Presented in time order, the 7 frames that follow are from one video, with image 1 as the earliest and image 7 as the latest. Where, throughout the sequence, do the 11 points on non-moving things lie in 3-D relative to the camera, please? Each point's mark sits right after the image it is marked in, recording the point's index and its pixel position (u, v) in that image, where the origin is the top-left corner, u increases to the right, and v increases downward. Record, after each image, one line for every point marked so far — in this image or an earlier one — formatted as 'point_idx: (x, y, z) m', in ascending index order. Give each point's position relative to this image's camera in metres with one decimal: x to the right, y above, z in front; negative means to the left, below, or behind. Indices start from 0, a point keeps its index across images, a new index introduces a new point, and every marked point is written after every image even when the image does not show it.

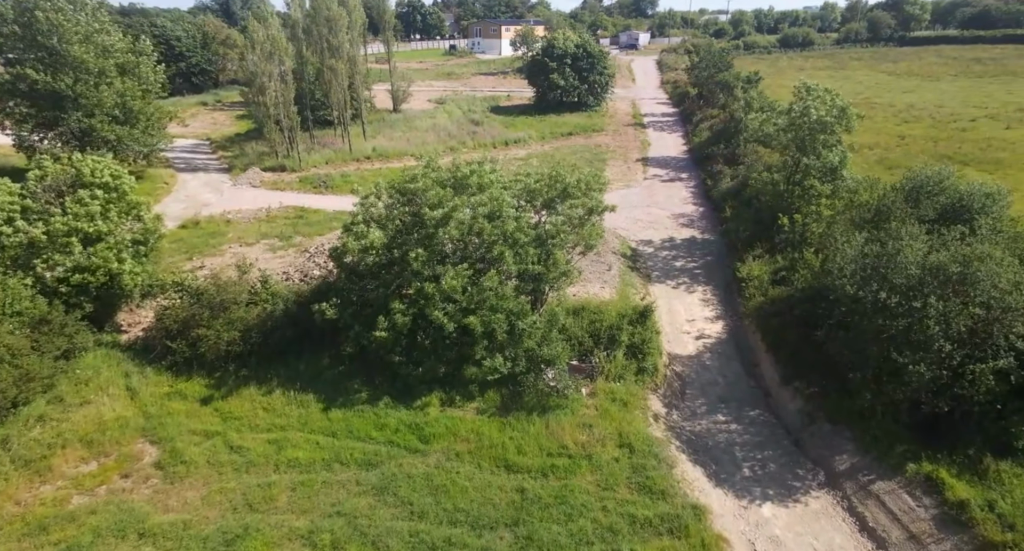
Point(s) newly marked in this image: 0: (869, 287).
0: (+6.6, -0.2, +12.4) m
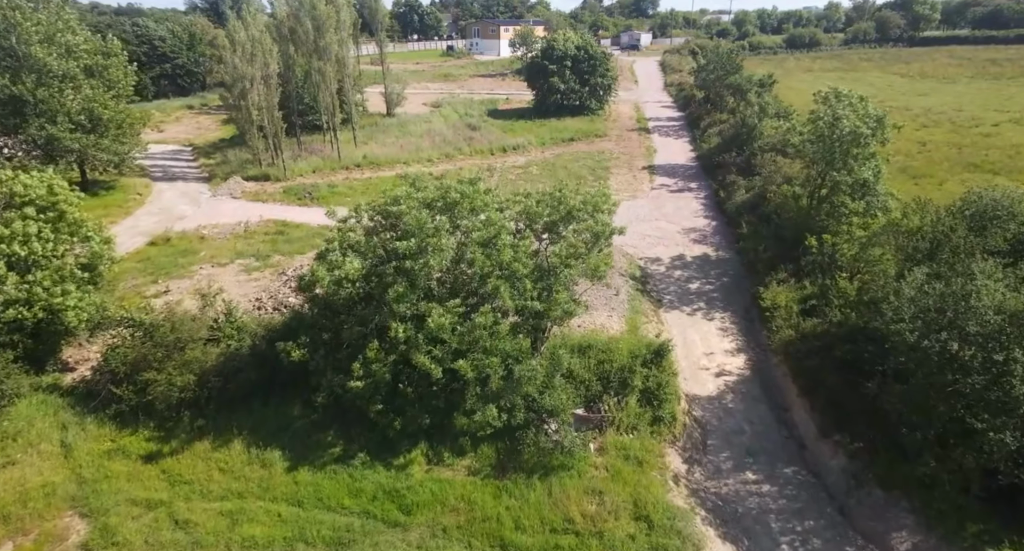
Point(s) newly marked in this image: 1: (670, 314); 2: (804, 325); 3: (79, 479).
0: (+6.6, -0.9, +10.4) m
1: (+4.5, -1.1, +19.1) m
2: (+6.7, -1.1, +15.3) m
3: (-7.6, -3.6, +11.8) m
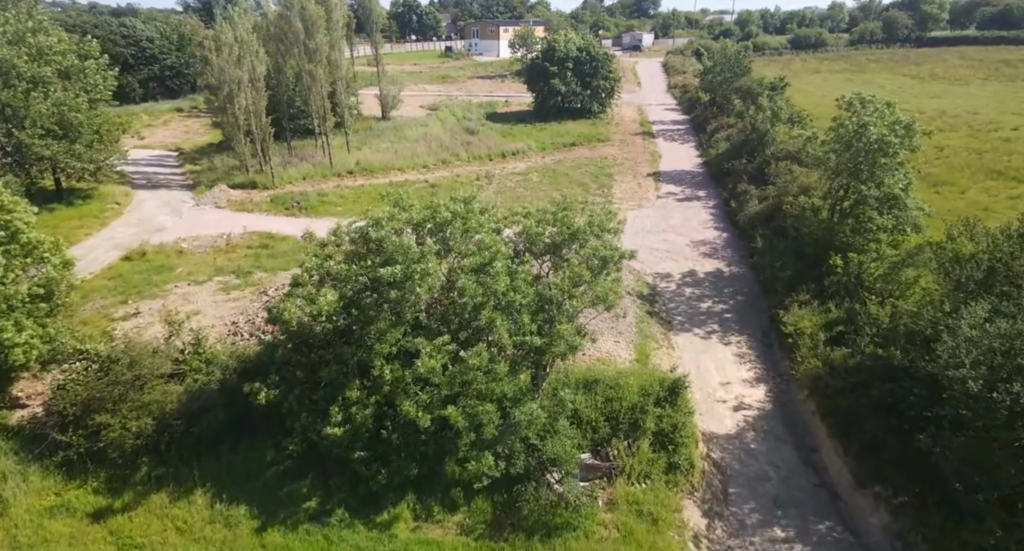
0: (+6.5, -1.5, +8.9) m
1: (+4.5, -1.6, +17.6) m
2: (+6.7, -1.7, +13.9) m
3: (-7.7, -4.1, +10.3) m
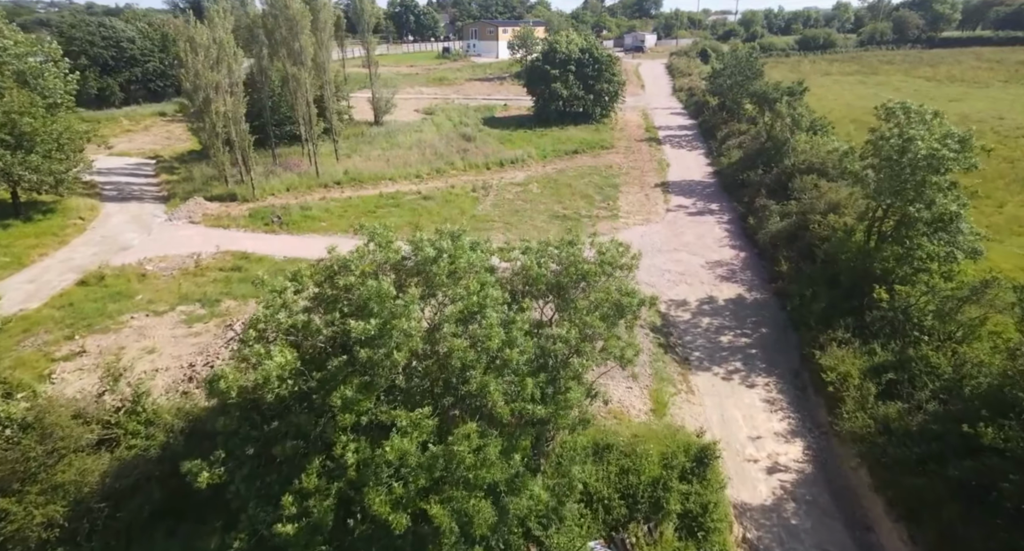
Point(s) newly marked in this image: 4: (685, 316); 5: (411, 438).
0: (+6.5, -2.2, +6.8) m
1: (+4.4, -2.4, +15.5) m
2: (+6.6, -2.4, +11.8) m
3: (-7.7, -4.9, +8.2) m
4: (+4.8, -1.1, +18.6) m
5: (-1.3, -2.1, +8.8) m
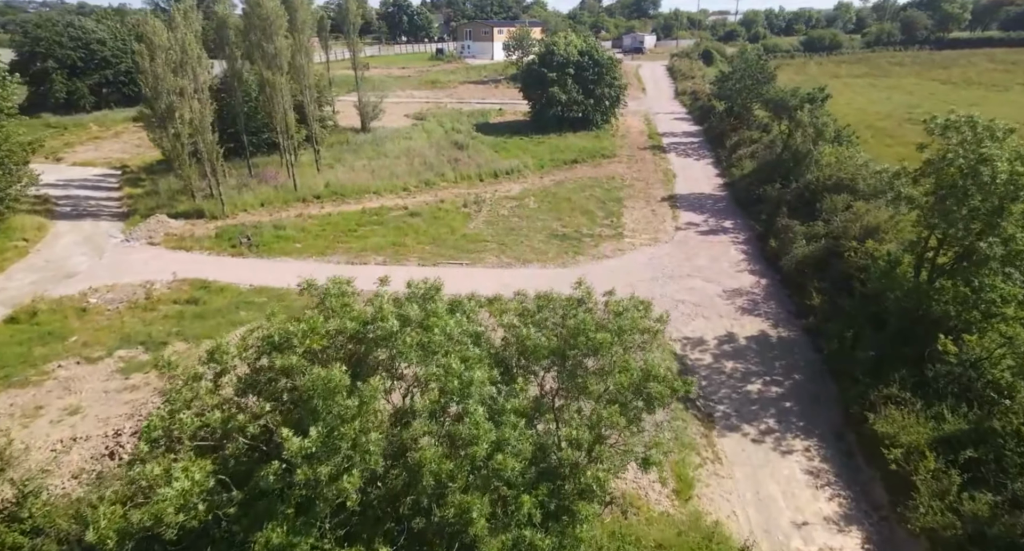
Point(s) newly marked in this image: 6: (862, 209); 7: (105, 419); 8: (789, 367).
0: (+6.4, -3.1, +4.4) m
1: (+4.3, -3.3, +13.1) m
2: (+6.5, -3.3, +9.4) m
3: (-7.8, -5.8, +5.7) m
4: (+4.7, -2.0, +16.2) m
5: (-1.4, -3.0, +6.3) m
6: (+9.6, +1.9, +18.4) m
7: (-7.7, -2.7, +12.5) m
8: (+6.5, -2.1, +15.7) m
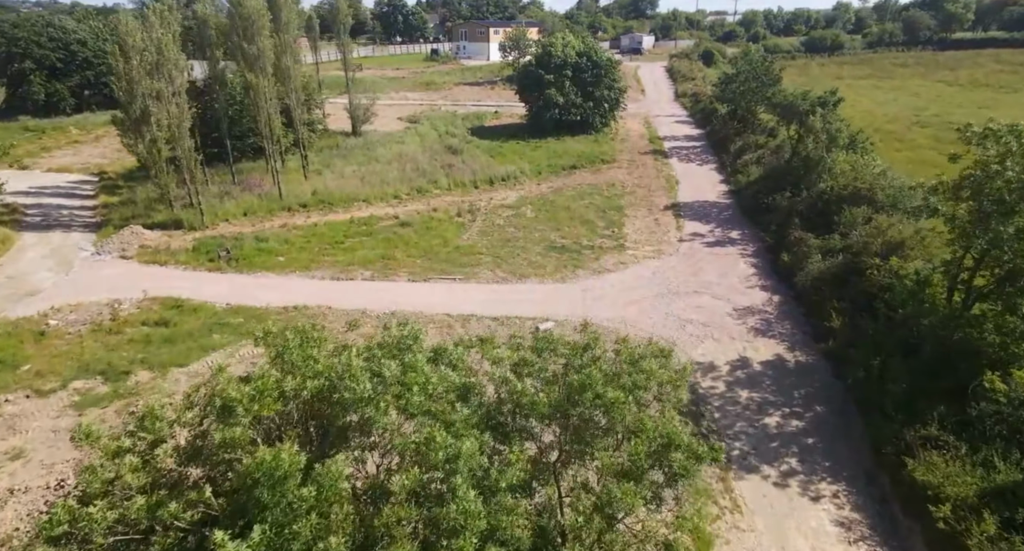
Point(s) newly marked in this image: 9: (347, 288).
0: (+6.3, -3.5, +3.1) m
1: (+4.2, -3.8, +11.8) m
2: (+6.4, -3.8, +8.1) m
3: (-7.9, -6.3, +4.4) m
4: (+4.6, -2.5, +14.9) m
5: (-1.5, -3.4, +5.0) m
6: (+9.5, +1.4, +17.1) m
7: (-7.7, -3.2, +11.2) m
8: (+6.4, -2.6, +14.4) m
9: (-4.9, -0.3, +19.9) m
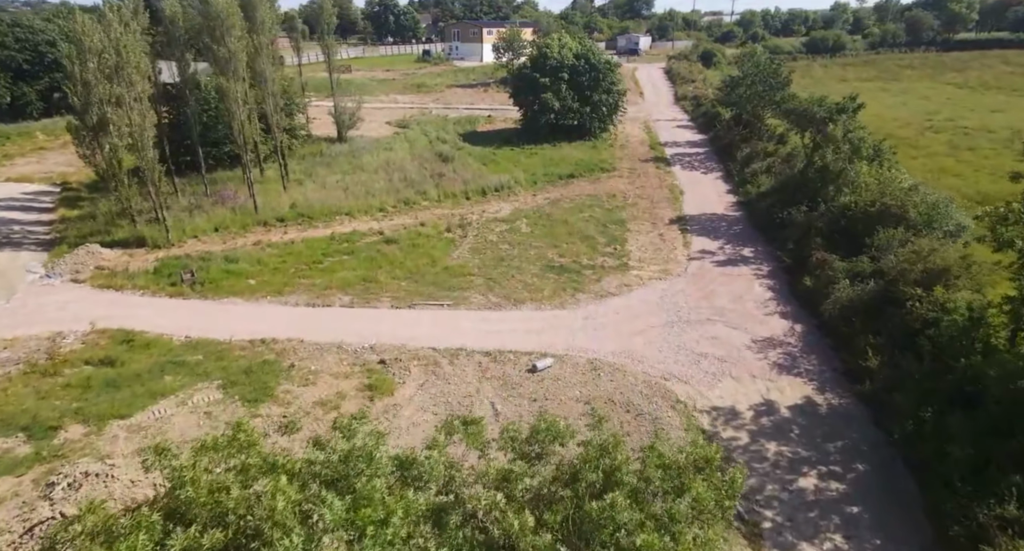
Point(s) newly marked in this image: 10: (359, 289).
0: (+6.3, -4.2, +1.2) m
1: (+4.1, -4.5, +9.9) m
2: (+6.4, -4.5, +6.2) m
3: (-7.9, -7.0, +2.4) m
4: (+4.5, -3.2, +13.0) m
5: (-1.5, -4.1, +3.0) m
6: (+9.4, +0.7, +15.2) m
7: (-7.8, -3.9, +9.2) m
8: (+6.3, -3.3, +12.5) m
9: (-5.1, -1.1, +18.0) m
10: (-4.5, -0.4, +19.7) m
